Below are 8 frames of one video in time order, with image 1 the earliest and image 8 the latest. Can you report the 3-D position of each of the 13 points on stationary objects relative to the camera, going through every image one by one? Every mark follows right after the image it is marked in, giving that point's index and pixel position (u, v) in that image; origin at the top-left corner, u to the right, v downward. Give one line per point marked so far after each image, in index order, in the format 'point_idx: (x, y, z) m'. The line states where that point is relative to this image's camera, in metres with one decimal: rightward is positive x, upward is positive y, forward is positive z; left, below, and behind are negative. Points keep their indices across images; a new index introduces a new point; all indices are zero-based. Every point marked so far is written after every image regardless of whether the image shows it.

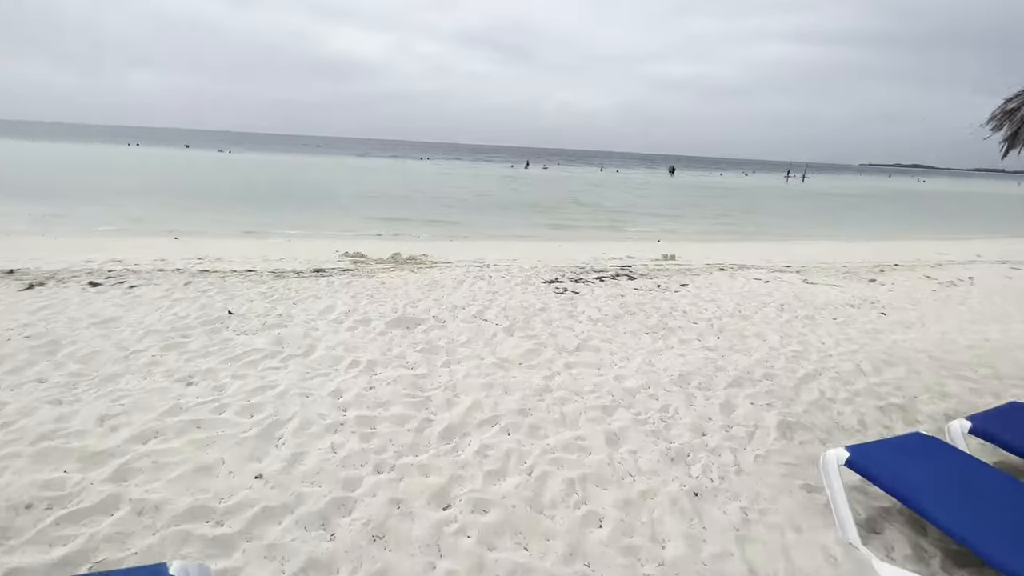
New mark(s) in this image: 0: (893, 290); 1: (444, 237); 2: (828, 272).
0: (+6.1, 0.0, +7.1) m
1: (-1.8, +1.4, +12.3) m
2: (+5.9, +0.3, +8.3) m
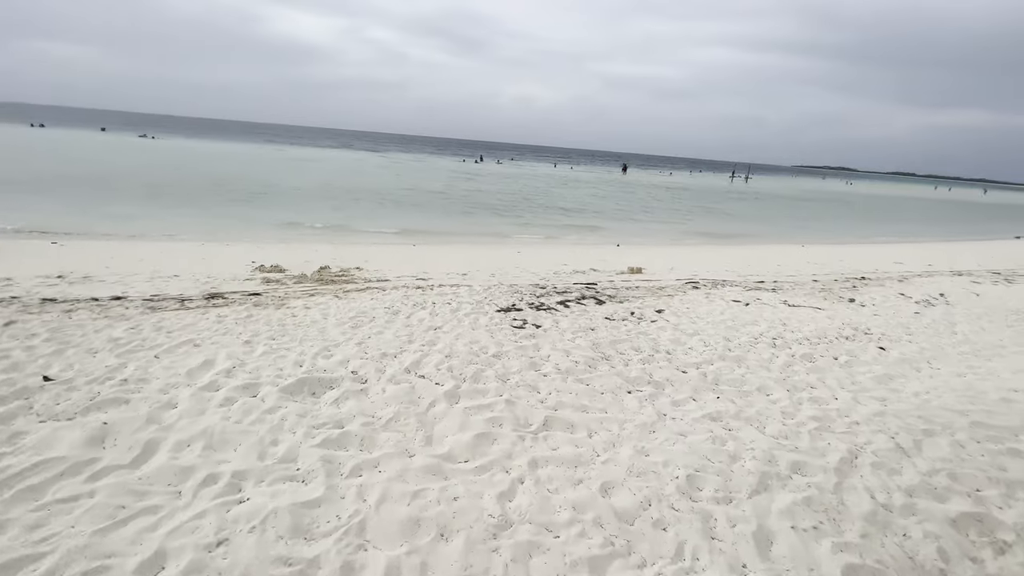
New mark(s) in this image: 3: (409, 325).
0: (+5.4, -0.4, +6.6) m
1: (-3.0, +1.1, +10.9) m
2: (+5.1, 0.0, +7.7) m
3: (-1.1, -0.4, +4.8) m
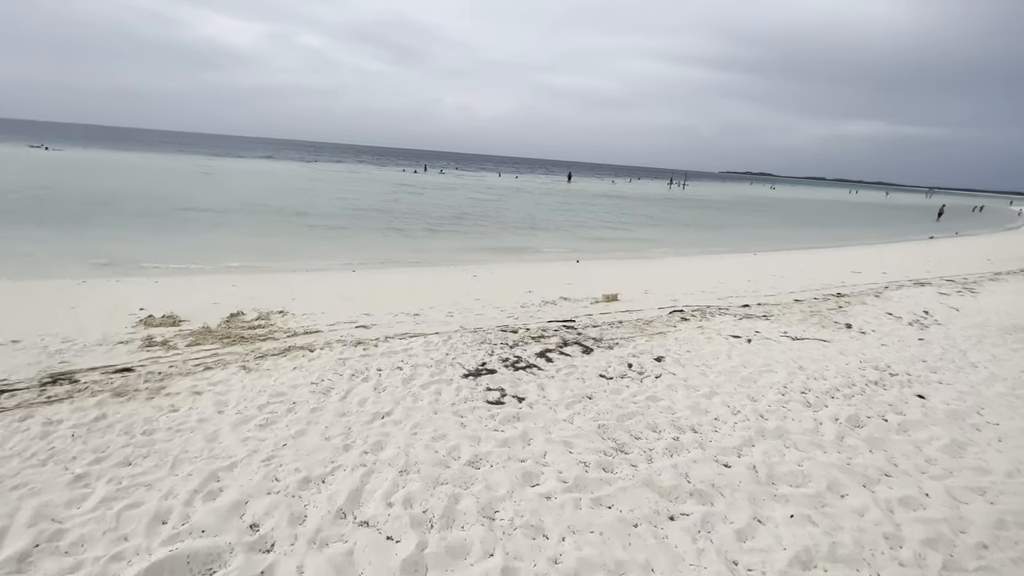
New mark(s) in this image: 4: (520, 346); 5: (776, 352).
0: (+4.9, -0.7, +5.9) m
1: (-3.9, +0.3, +9.2) m
2: (+4.5, -0.4, +7.0) m
3: (-1.3, -1.0, +3.5) m
4: (+0.1, -0.7, +5.1) m
5: (+3.1, -0.8, +5.3) m
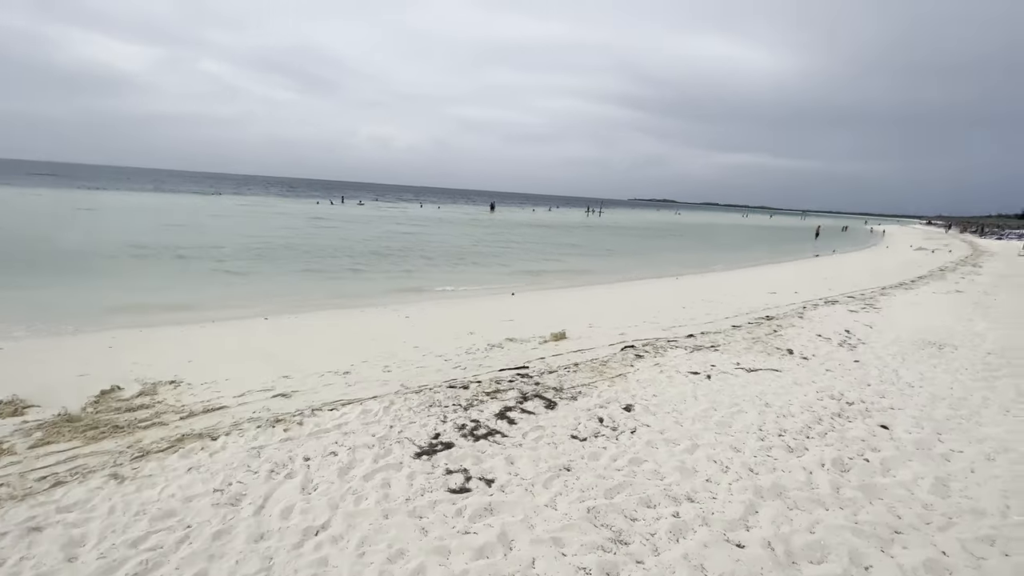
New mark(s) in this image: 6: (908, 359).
0: (+4.3, -1.1, +6.1) m
1: (-5.0, -0.7, +7.9) m
2: (+3.6, -0.9, +7.1) m
3: (-1.4, -1.5, +2.6) m
4: (-0.4, -1.2, +4.5) m
5: (+2.6, -1.2, +5.2) m
6: (+5.8, -1.0, +6.6) m
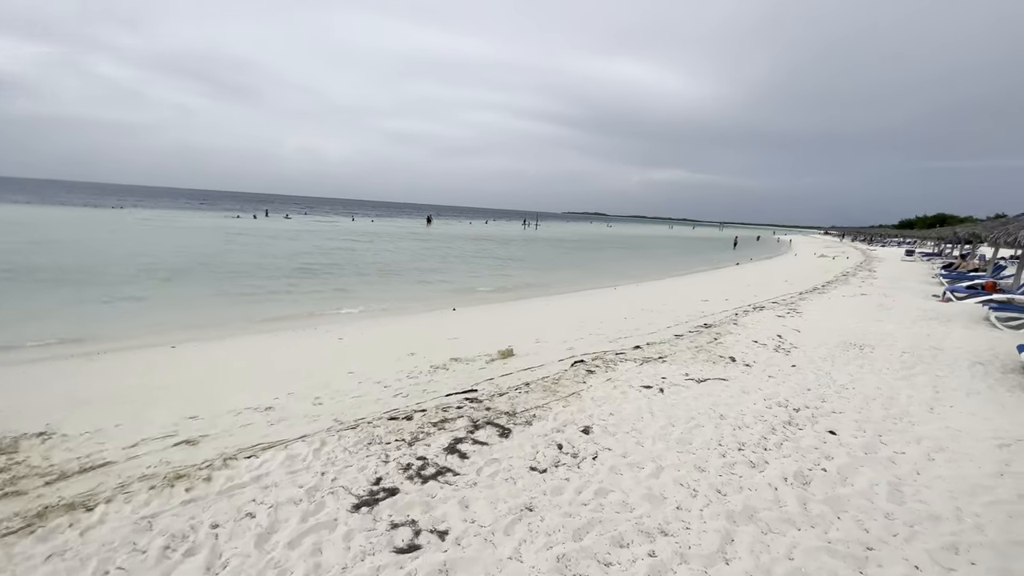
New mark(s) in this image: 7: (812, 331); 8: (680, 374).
0: (+3.6, -1.2, +6.2) m
1: (-5.9, -1.1, +6.8) m
2: (+2.8, -1.0, +7.2) m
3: (-1.6, -1.6, +2.0) m
4: (-0.8, -1.4, +4.0) m
5: (+2.1, -1.3, +5.1) m
6: (+5.0, -1.1, +6.9) m
7: (+6.0, -0.9, +8.9) m
8: (+2.3, -1.2, +6.1) m
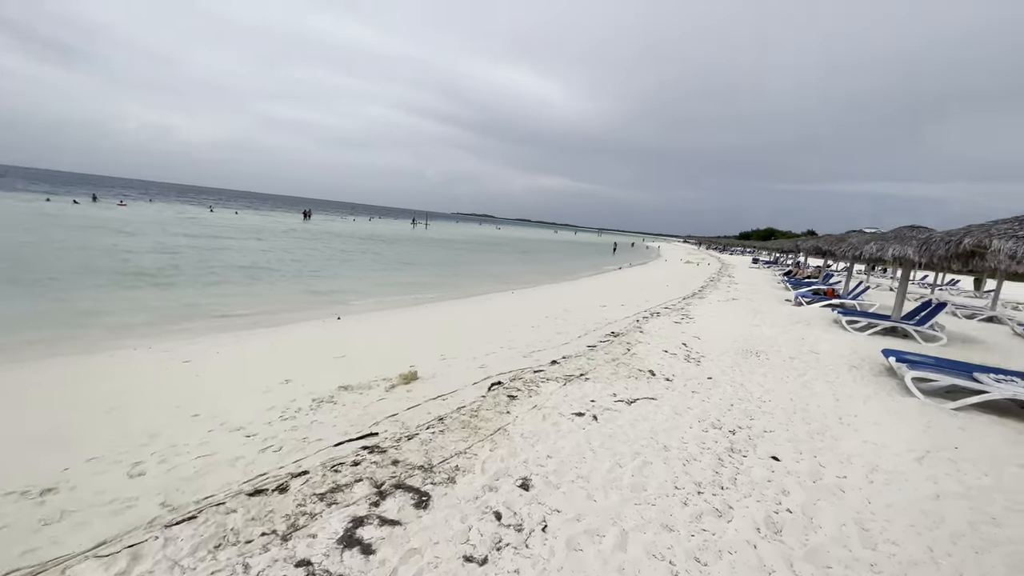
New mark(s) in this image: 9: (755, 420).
0: (+2.4, -1.3, +6.0) m
1: (-6.9, -1.2, +4.2) m
2: (+1.4, -1.2, +6.7) m
3: (-1.6, -1.7, +0.6) m
4: (-1.3, -1.5, +2.8) m
5: (+1.2, -1.4, +4.5) m
6: (+3.6, -1.3, +7.0) m
7: (+4.1, -1.0, +9.2) m
8: (+1.2, -1.3, +5.5) m
9: (+2.7, -1.5, +5.0) m
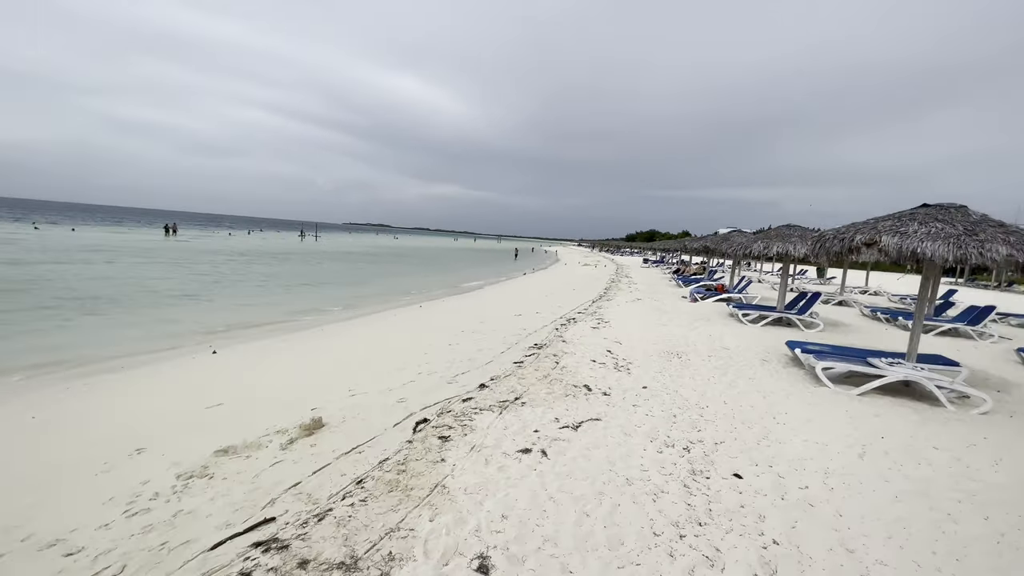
0: (+1.5, -1.4, +5.7) m
1: (-7.2, -1.8, +2.0) m
2: (+0.4, -1.4, +6.2) m
3: (-1.2, -1.9, -0.4) m
4: (-1.4, -1.7, +1.7) m
5: (+0.7, -1.6, +4.0) m
6: (+2.5, -1.4, +7.0) m
7: (+2.4, -1.1, +9.2) m
8: (+0.4, -1.5, +5.0) m
9: (+2.1, -1.5, +4.8) m
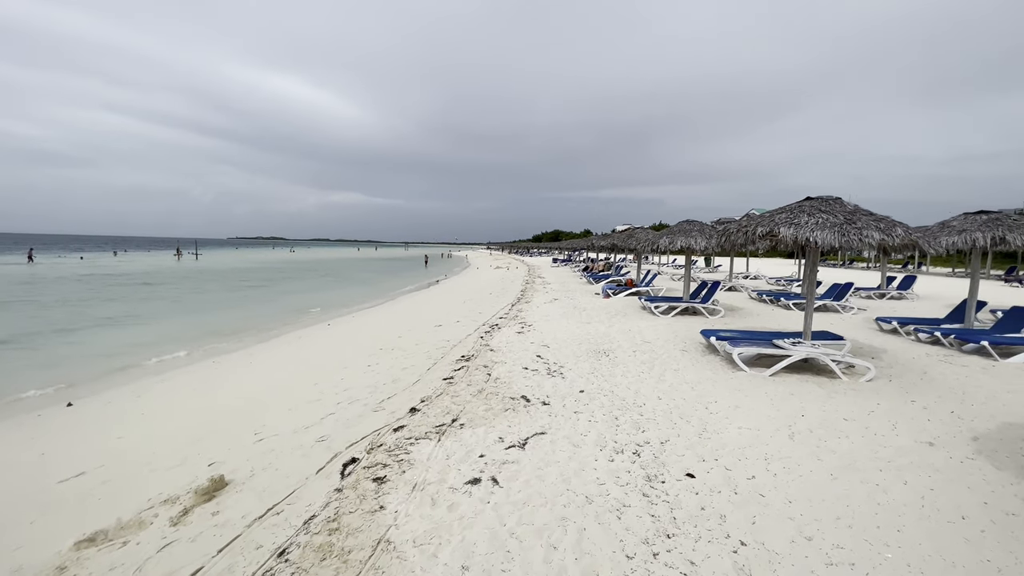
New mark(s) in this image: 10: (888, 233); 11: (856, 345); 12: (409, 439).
0: (+0.7, -1.5, +5.5) m
1: (-7.0, -2.4, +0.2) m
2: (-0.5, -1.5, +5.8) m
3: (-0.7, -2.1, -1.0) m
4: (-1.3, -1.9, +1.1) m
5: (+0.3, -1.7, +3.7) m
6: (+1.4, -1.4, +7.0) m
7: (+1.0, -1.2, +9.2) m
8: (-0.2, -1.6, +4.6) m
9: (+1.4, -1.5, +4.8) m
10: (+5.2, +0.8, +6.2) m
11: (+6.5, -1.1, +8.5) m
12: (-1.1, -1.6, +4.8) m
